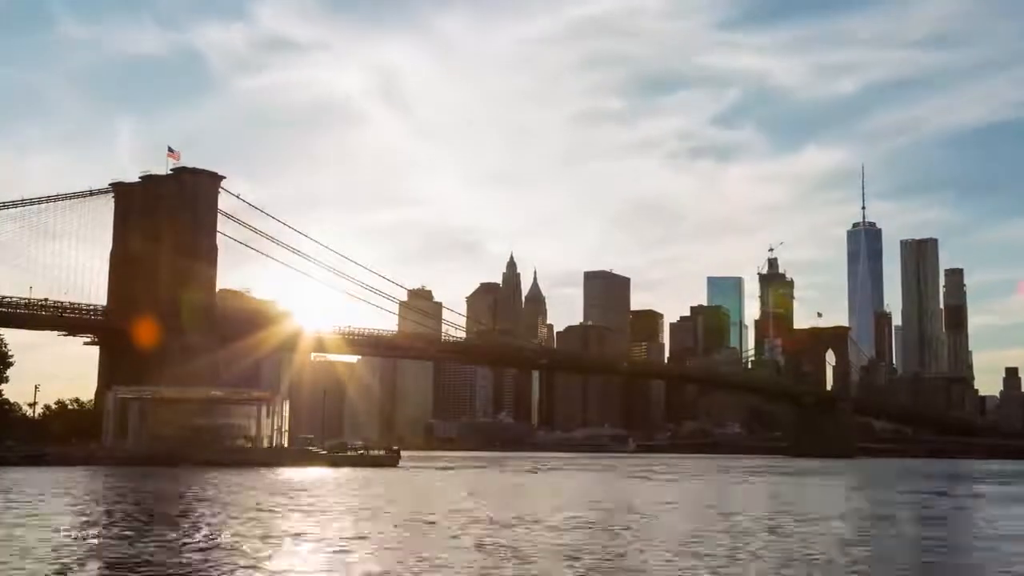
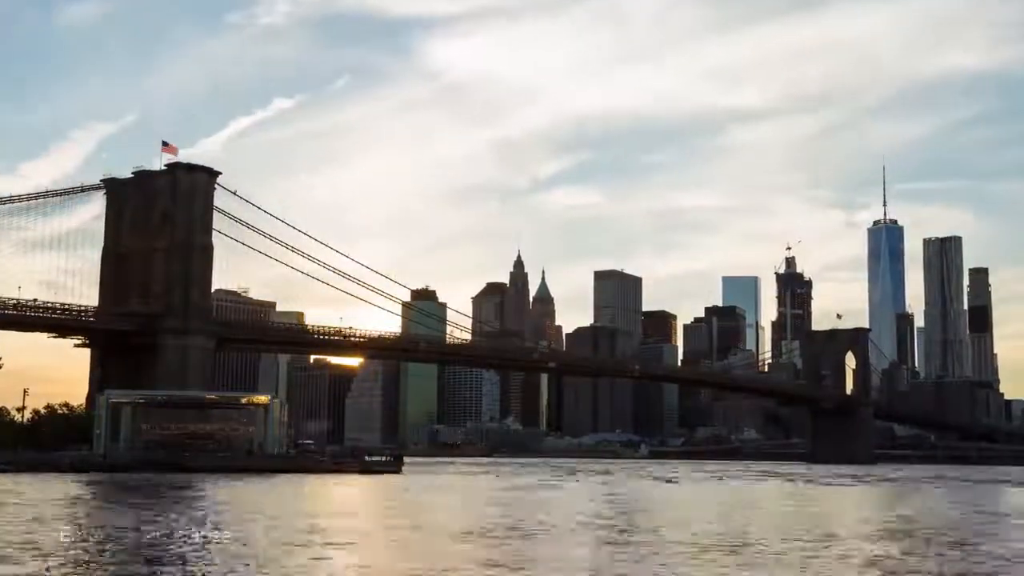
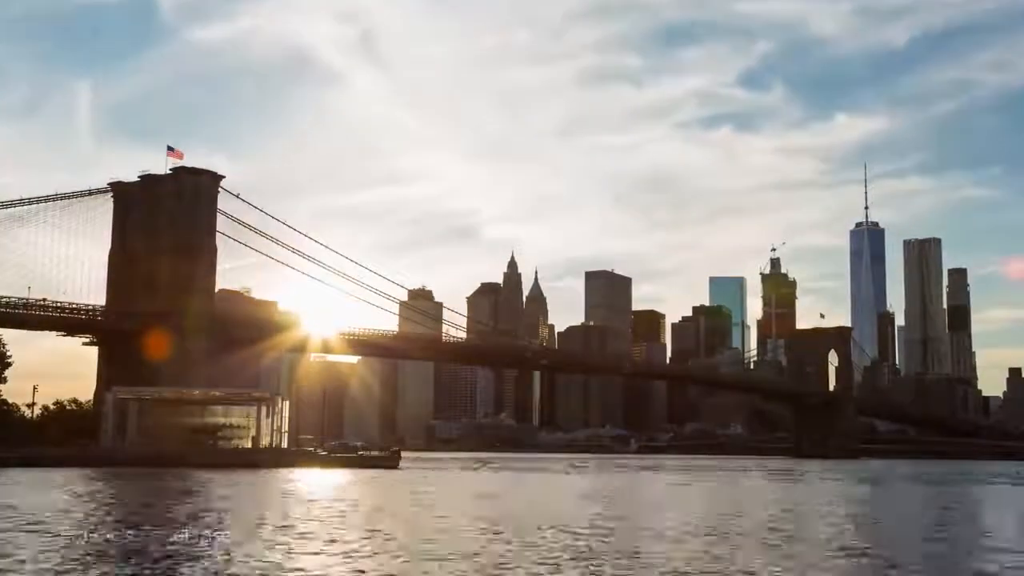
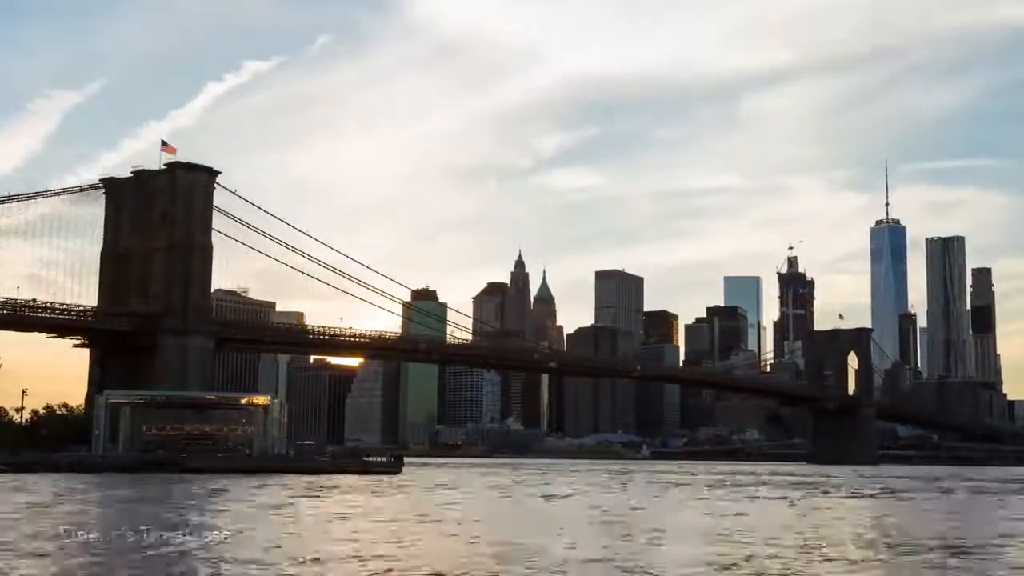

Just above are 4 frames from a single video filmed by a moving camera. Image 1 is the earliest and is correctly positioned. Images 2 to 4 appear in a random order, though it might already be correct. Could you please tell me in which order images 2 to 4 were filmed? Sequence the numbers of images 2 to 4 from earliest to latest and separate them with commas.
3, 2, 4
